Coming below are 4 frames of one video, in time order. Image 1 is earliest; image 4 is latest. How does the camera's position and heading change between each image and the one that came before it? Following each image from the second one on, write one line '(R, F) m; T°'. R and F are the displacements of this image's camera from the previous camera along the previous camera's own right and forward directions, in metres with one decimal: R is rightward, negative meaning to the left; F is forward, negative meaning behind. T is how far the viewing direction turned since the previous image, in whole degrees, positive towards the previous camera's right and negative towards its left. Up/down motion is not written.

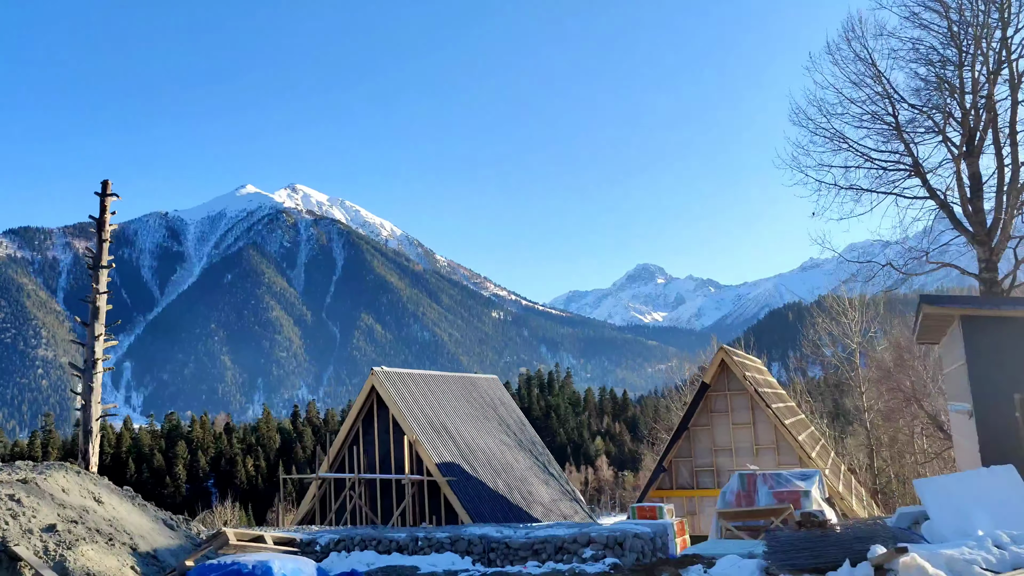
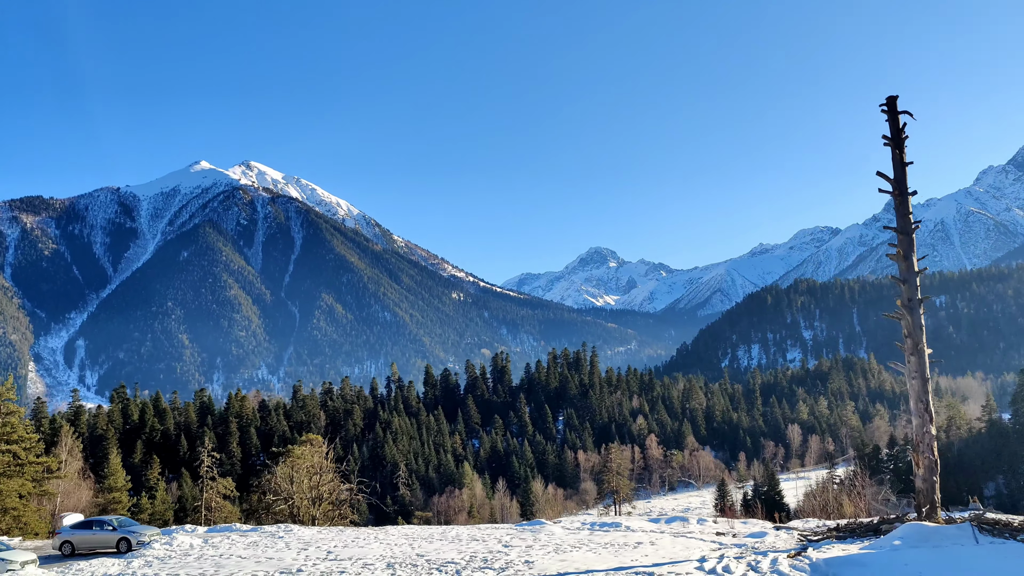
(-12.5, +1.5) m; +3°
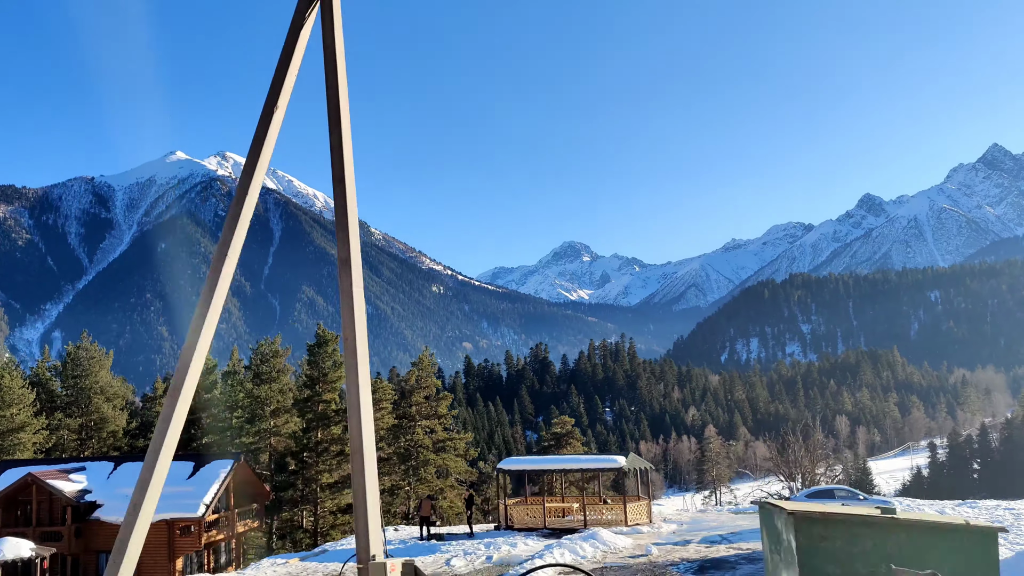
(-11.2, +0.8) m; +1°
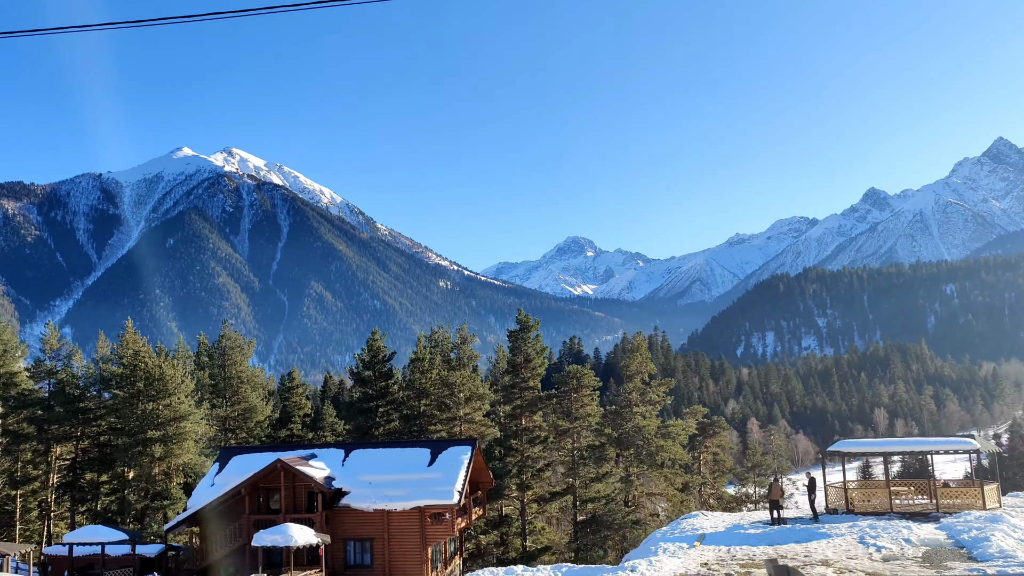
(-5.0, +0.3) m; -1°
